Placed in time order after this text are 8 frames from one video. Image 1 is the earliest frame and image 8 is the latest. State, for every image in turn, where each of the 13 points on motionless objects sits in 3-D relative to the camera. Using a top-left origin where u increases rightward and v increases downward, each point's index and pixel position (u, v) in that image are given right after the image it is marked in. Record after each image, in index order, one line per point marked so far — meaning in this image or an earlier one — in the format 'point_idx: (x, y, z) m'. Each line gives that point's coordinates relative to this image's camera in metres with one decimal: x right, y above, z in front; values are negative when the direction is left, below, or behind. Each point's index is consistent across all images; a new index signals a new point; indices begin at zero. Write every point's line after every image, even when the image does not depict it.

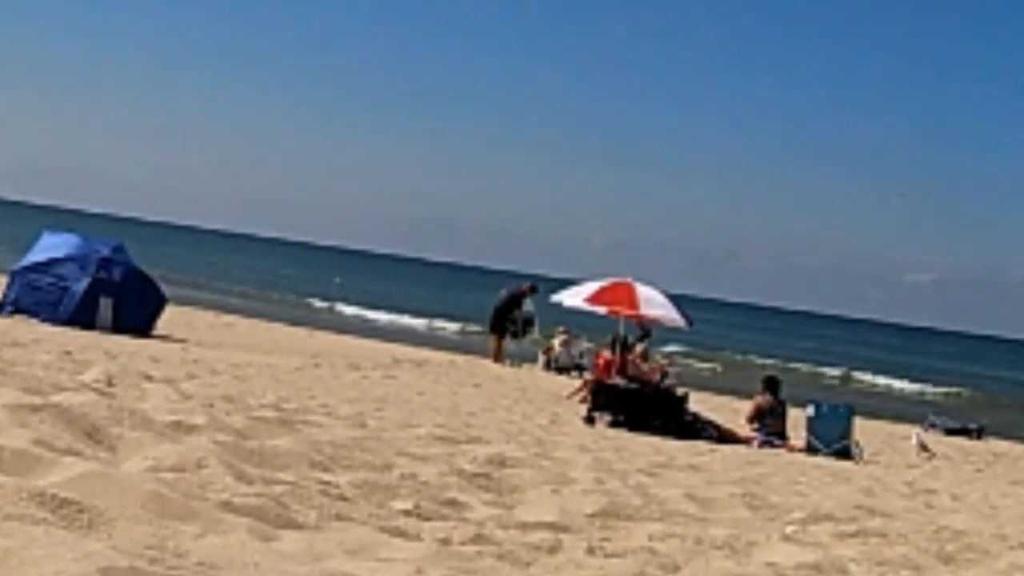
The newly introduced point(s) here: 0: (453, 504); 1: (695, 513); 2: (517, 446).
0: (-0.3, -1.1, +7.1) m
1: (+1.0, -1.2, +7.3) m
2: (+0.2, -1.0, +8.4) m
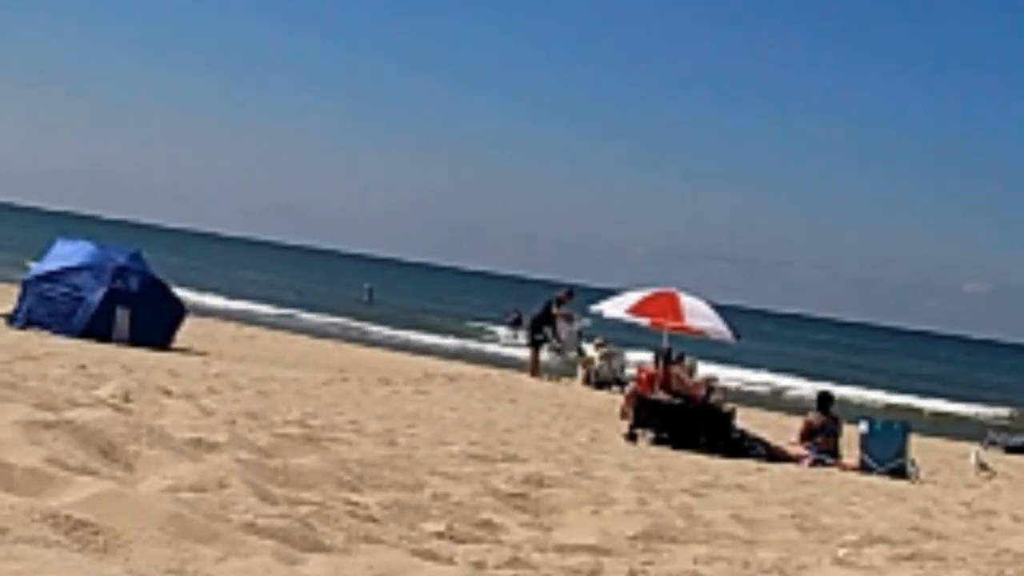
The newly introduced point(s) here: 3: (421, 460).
0: (-0.1, -1.2, +6.8) m
1: (+1.2, -1.3, +6.9) m
2: (+0.4, -1.1, +8.0) m
3: (-0.4, -1.0, +7.7) m
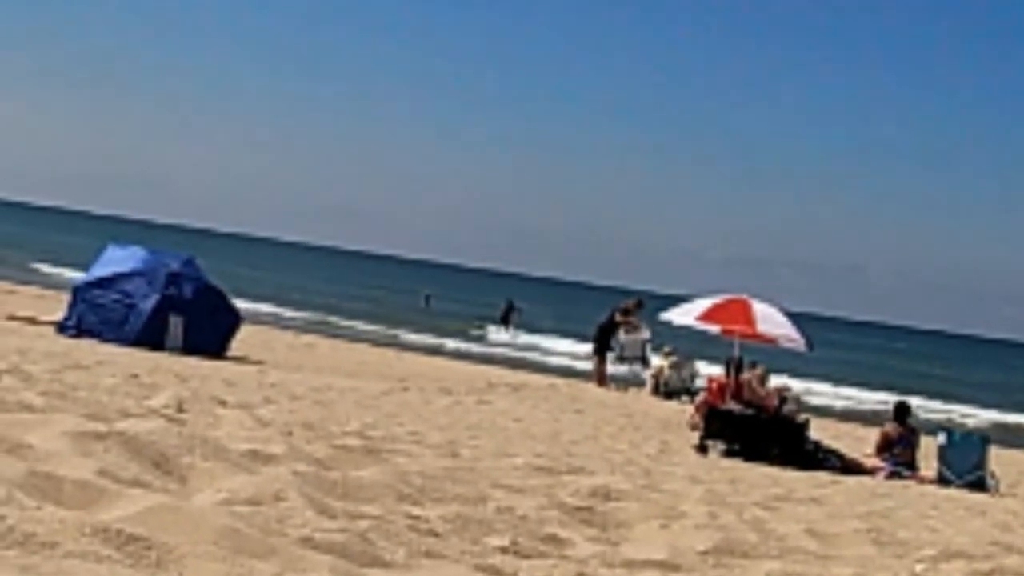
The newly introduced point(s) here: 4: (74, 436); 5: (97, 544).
0: (+0.2, -1.2, +6.5) m
1: (+1.5, -1.3, +6.6) m
2: (+0.7, -1.1, +7.8) m
3: (-0.1, -1.0, +7.5) m
4: (-2.2, -0.7, +6.7) m
5: (-1.8, -1.1, +5.7) m
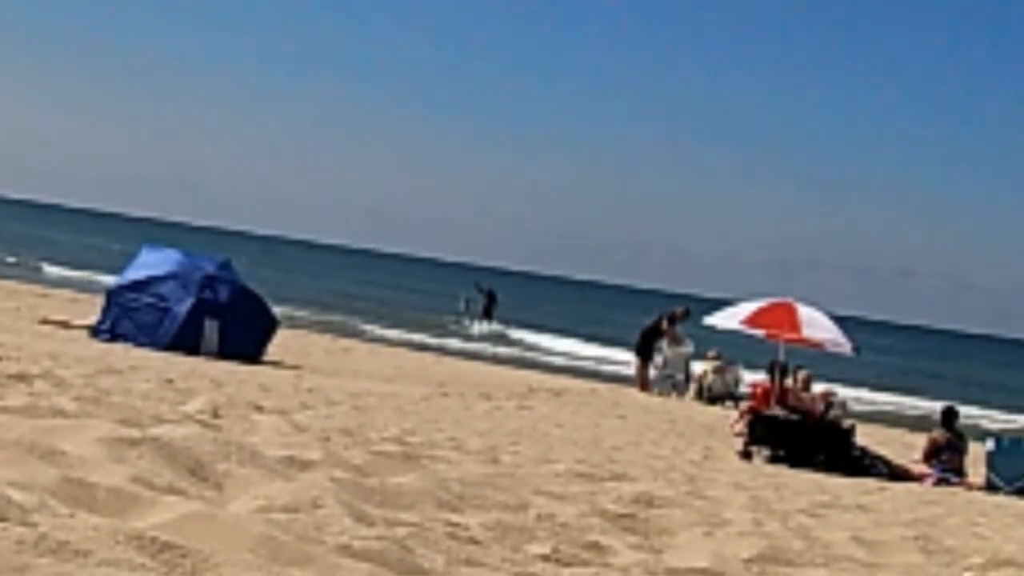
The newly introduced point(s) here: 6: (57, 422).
0: (+0.4, -1.2, +6.4) m
1: (+1.7, -1.3, +6.5) m
2: (+0.9, -1.1, +7.7) m
3: (+0.1, -1.0, +7.3) m
4: (-2.0, -0.8, +6.6) m
5: (-1.6, -1.1, +5.6) m
6: (-2.3, -0.7, +6.7) m
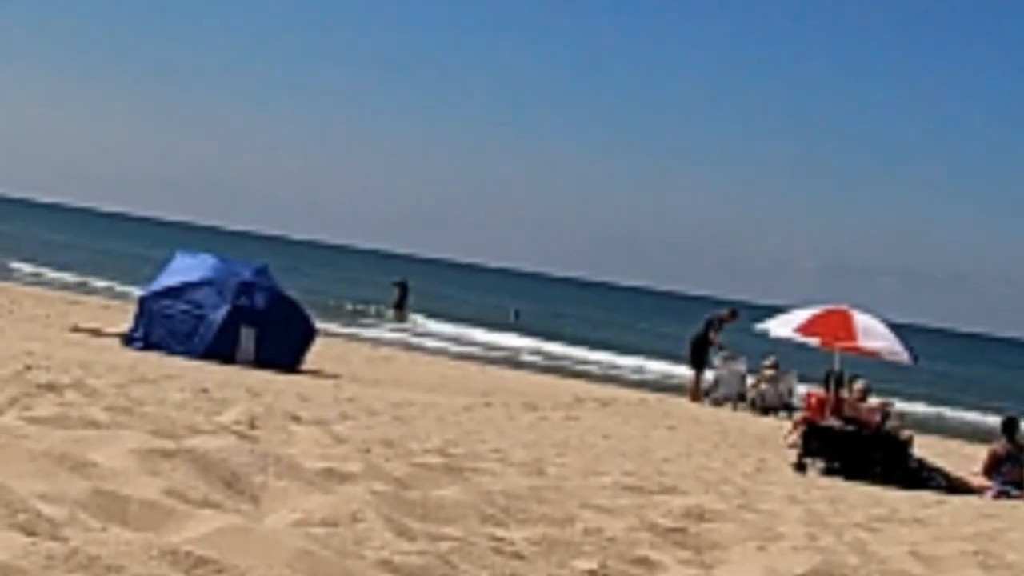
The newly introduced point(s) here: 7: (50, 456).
0: (+0.6, -1.3, +6.2) m
1: (+1.9, -1.3, +6.3) m
2: (+1.1, -1.2, +7.5) m
3: (+0.3, -1.1, +7.1) m
4: (-1.8, -0.8, +6.4) m
5: (-1.4, -1.1, +5.4) m
6: (-2.1, -0.7, +6.5) m
7: (-2.1, -0.8, +6.2) m
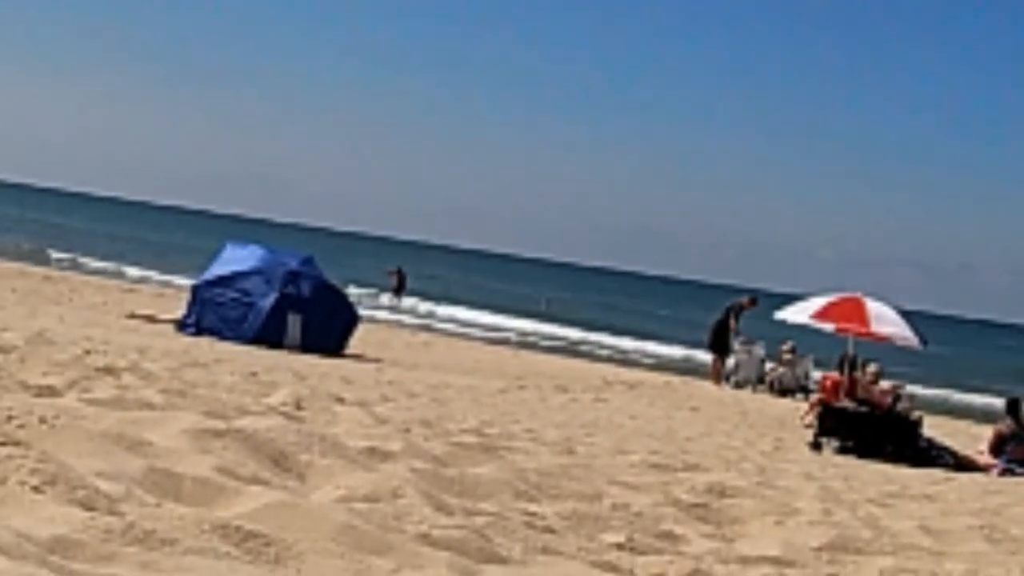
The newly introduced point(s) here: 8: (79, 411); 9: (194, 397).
0: (+0.8, -1.2, +6.6) m
1: (+2.1, -1.3, +6.7) m
2: (+1.3, -1.1, +7.8) m
3: (+0.5, -1.0, +7.5) m
4: (-1.6, -0.7, +6.7) m
5: (-1.2, -1.1, +5.8) m
6: (-1.9, -0.6, +6.9) m
7: (-2.0, -0.7, +6.5) m
8: (-2.2, -0.6, +6.7) m
9: (-1.8, -0.6, +7.3) m
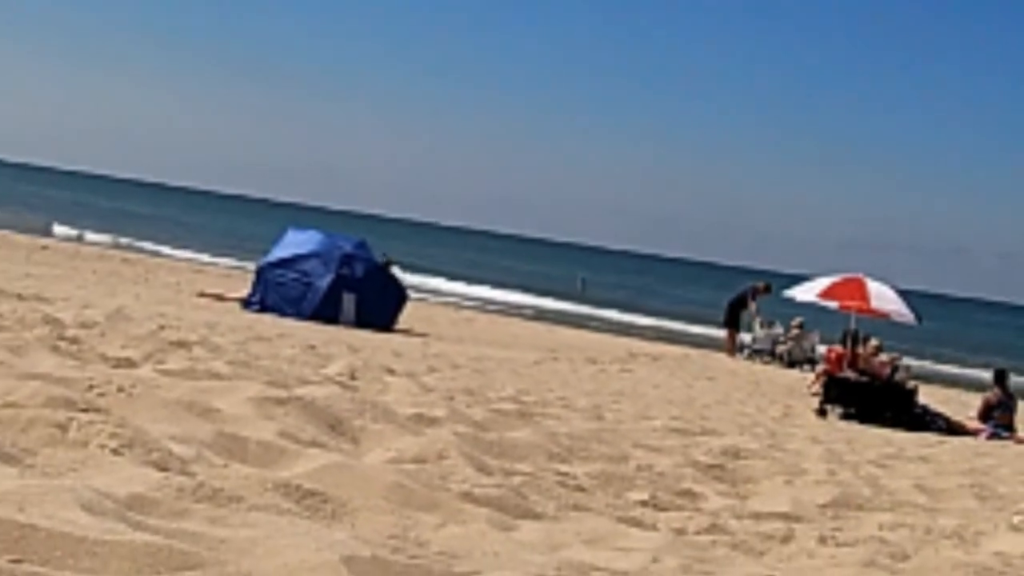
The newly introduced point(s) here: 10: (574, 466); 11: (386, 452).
0: (+1.0, -1.1, +7.3) m
1: (+2.3, -1.2, +7.4) m
2: (+1.4, -1.0, +8.5) m
3: (+0.6, -0.9, +8.2) m
4: (-1.4, -0.6, +7.4) m
5: (-1.1, -1.0, +6.4) m
6: (-1.7, -0.5, +7.5) m
7: (-1.8, -0.6, +7.2) m
8: (-2.0, -0.5, +7.3) m
9: (-1.6, -0.5, +7.9) m
10: (+0.3, -1.0, +7.4) m
11: (-0.7, -0.9, +7.2) m
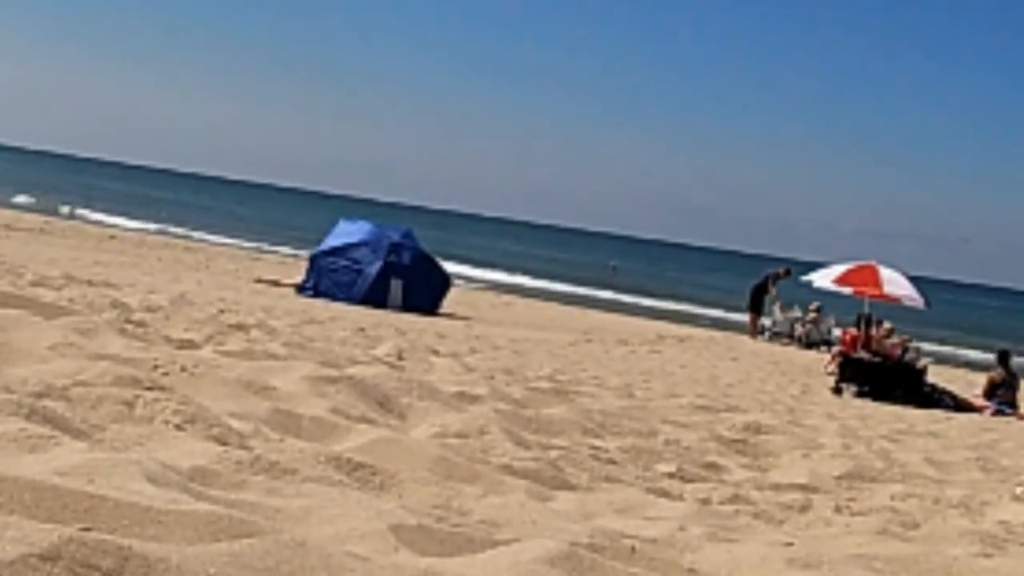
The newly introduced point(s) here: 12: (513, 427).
0: (+1.2, -1.0, +7.8) m
1: (+2.5, -1.1, +7.9) m
2: (+1.7, -0.9, +9.0) m
3: (+0.8, -0.8, +8.7) m
4: (-1.2, -0.5, +7.9) m
5: (-0.8, -0.9, +6.9) m
6: (-1.5, -0.5, +8.1) m
7: (-1.6, -0.5, +7.7) m
8: (-1.8, -0.4, +7.9) m
9: (-1.4, -0.4, +8.5) m
10: (+0.5, -0.9, +8.0) m
11: (-0.5, -0.8, +7.7) m
12: (0.0, -0.8, +7.9) m
